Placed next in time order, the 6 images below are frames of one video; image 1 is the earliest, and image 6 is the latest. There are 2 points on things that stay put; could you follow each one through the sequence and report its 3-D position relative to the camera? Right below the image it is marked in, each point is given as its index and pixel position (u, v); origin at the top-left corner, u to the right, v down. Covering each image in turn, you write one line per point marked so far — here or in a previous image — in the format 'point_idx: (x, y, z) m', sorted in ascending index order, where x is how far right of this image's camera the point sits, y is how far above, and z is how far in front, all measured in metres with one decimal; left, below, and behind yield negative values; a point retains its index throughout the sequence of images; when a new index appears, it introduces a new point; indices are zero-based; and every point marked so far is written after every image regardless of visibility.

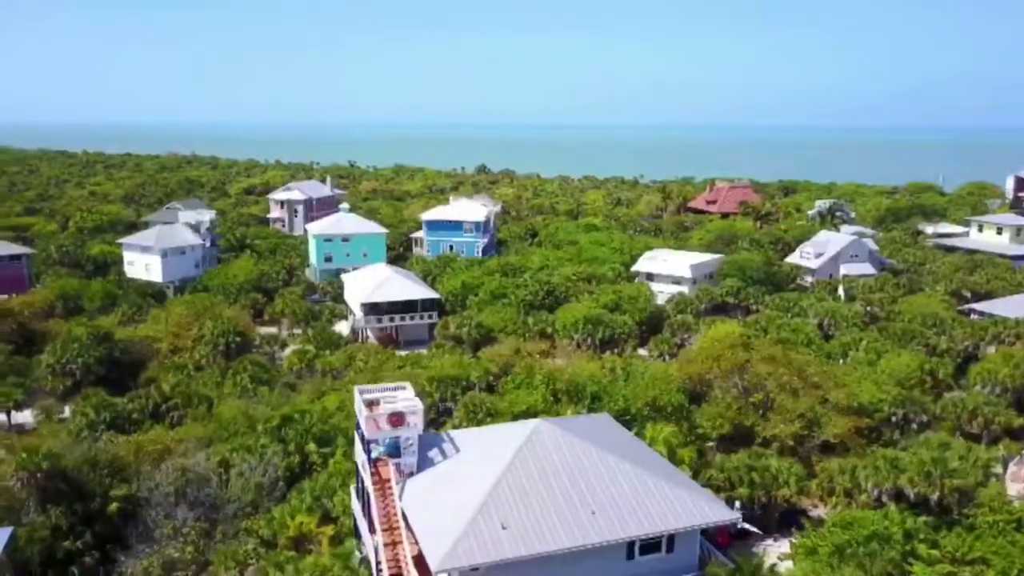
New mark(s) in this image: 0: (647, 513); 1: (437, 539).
0: (+3.0, -5.0, +17.9) m
1: (-1.6, -5.2, +16.7) m
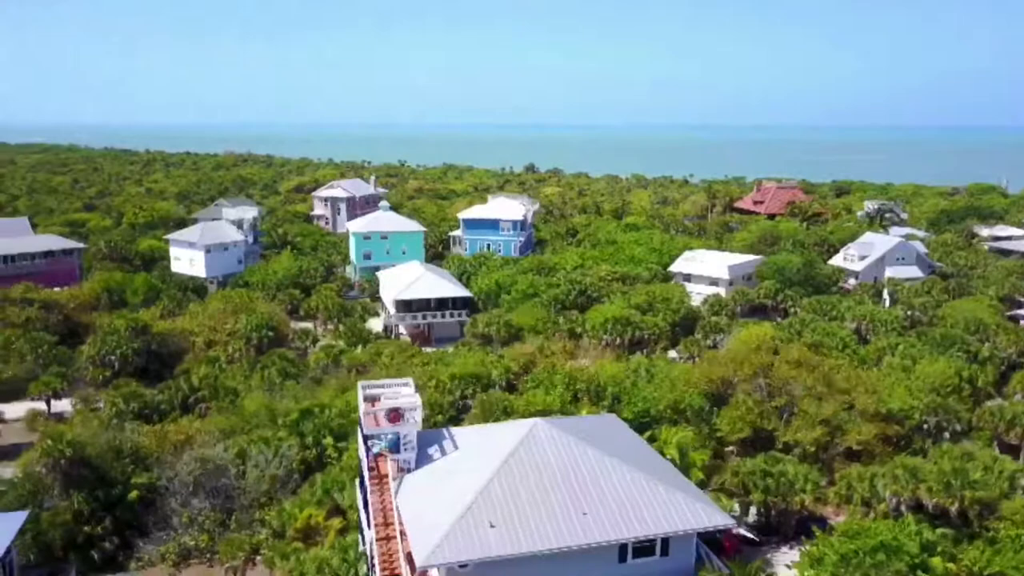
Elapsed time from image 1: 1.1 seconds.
0: (+2.8, -5.0, +17.7) m
1: (-1.8, -5.1, +16.8) m
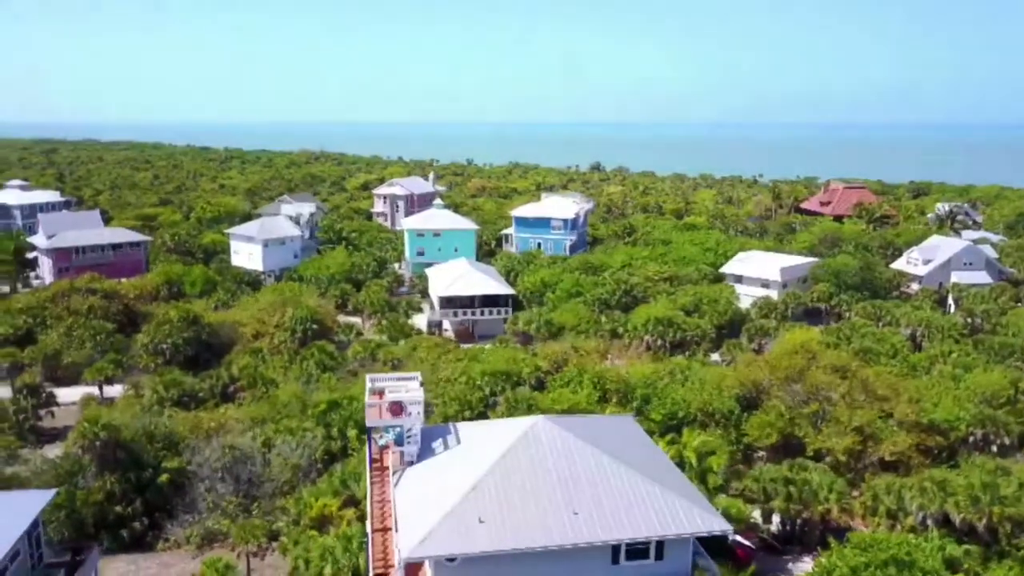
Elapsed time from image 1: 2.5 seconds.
0: (+2.6, -4.9, +17.4) m
1: (-2.0, -5.0, +17.0) m
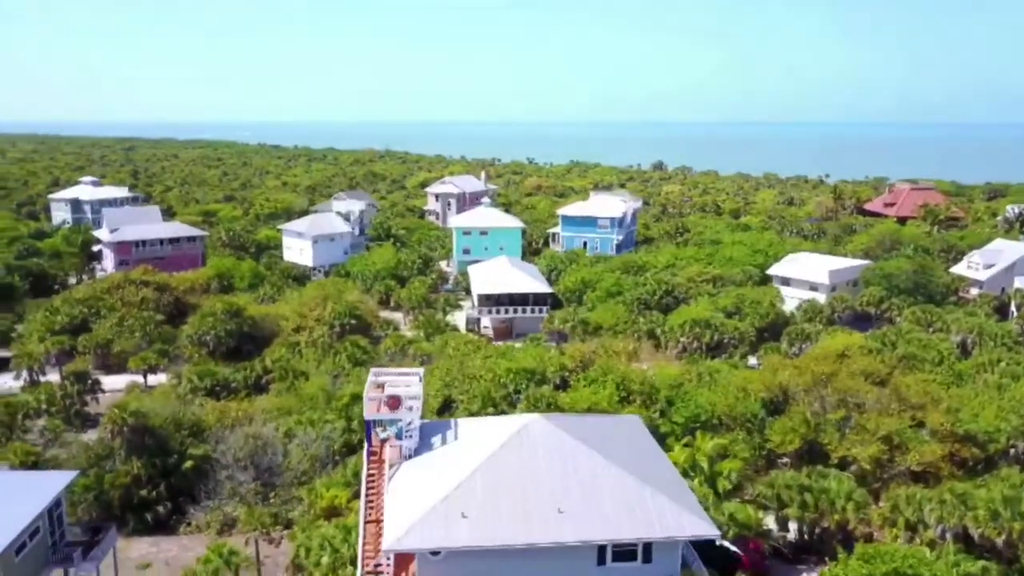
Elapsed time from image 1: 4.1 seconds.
0: (+2.3, -4.9, +17.3) m
1: (-2.4, -4.9, +17.2) m
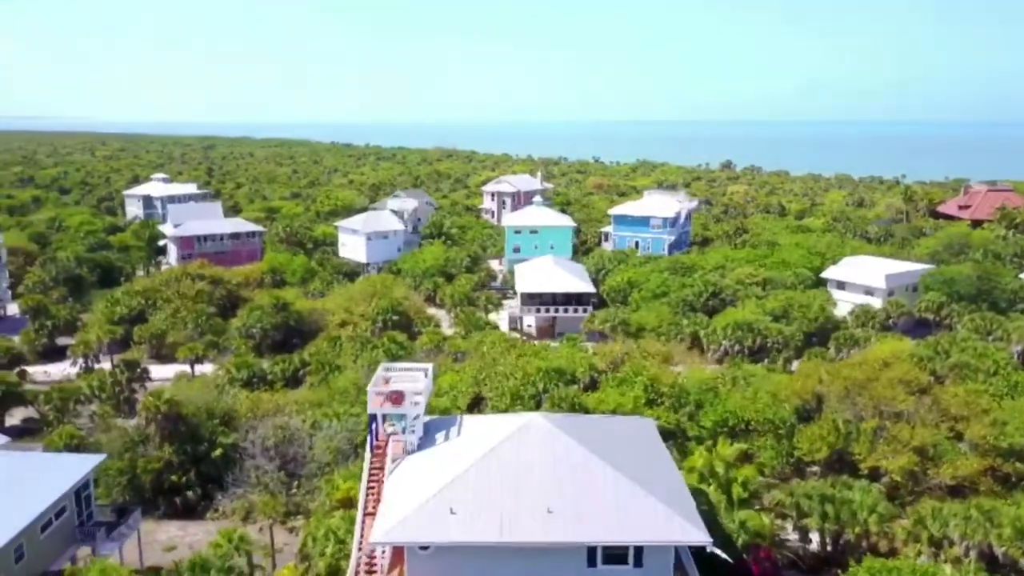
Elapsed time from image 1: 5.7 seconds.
0: (+2.1, -4.9, +17.1) m
1: (-2.6, -4.9, +17.4) m
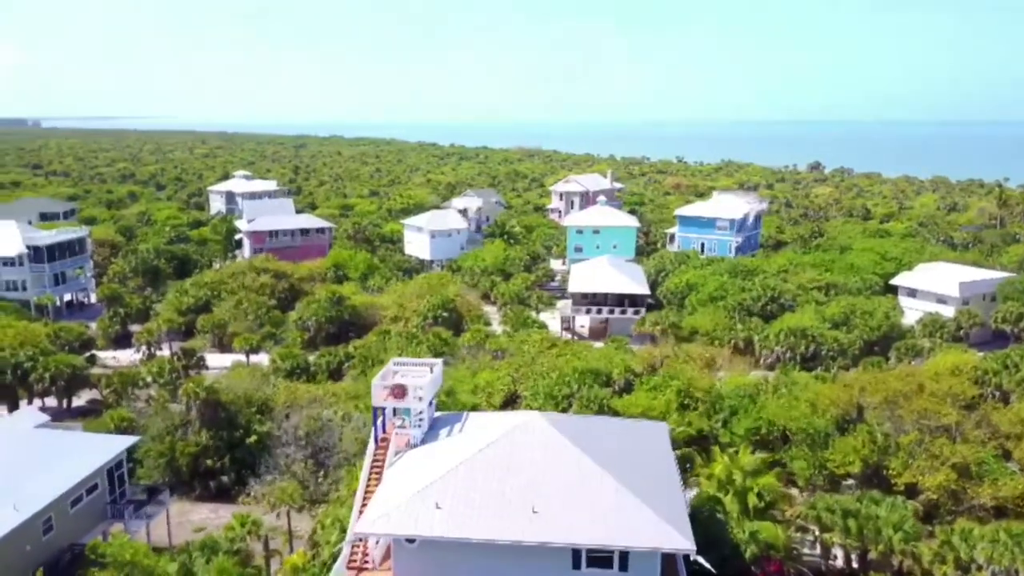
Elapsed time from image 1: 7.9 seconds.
0: (+1.8, -4.9, +16.9) m
1: (-2.9, -4.8, +17.7) m
